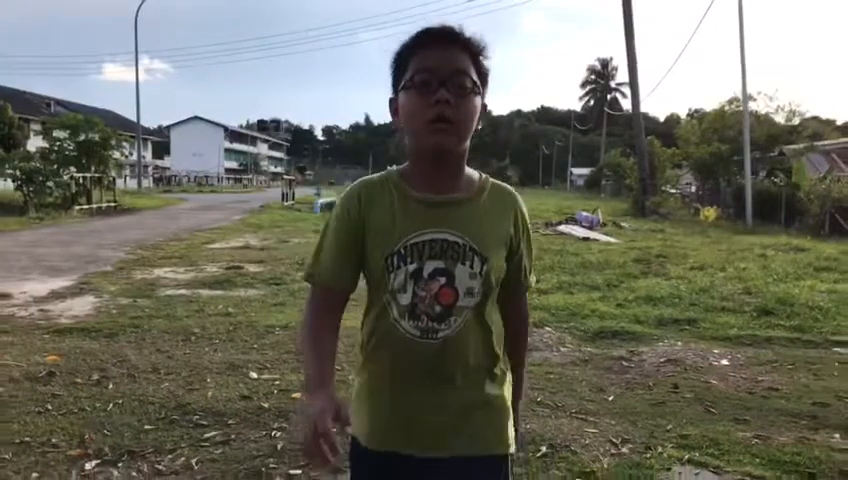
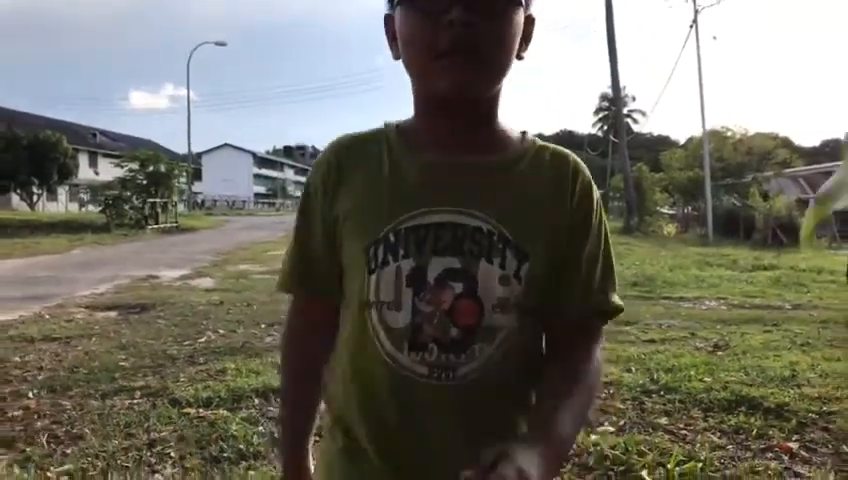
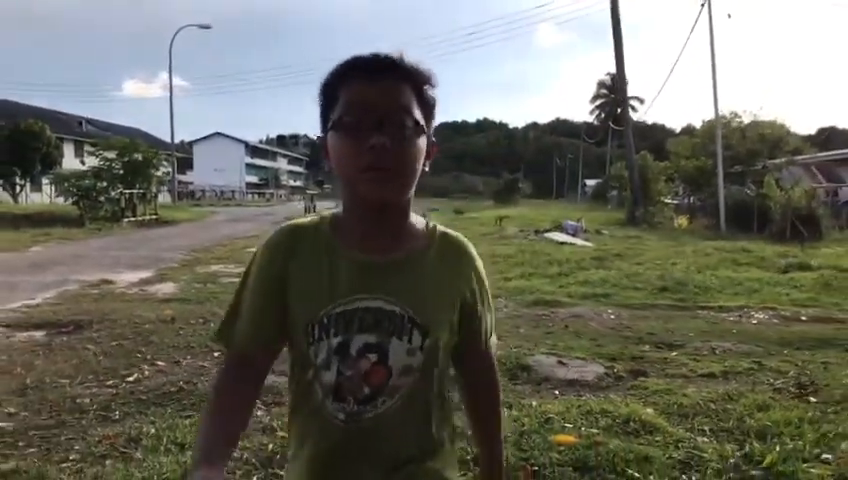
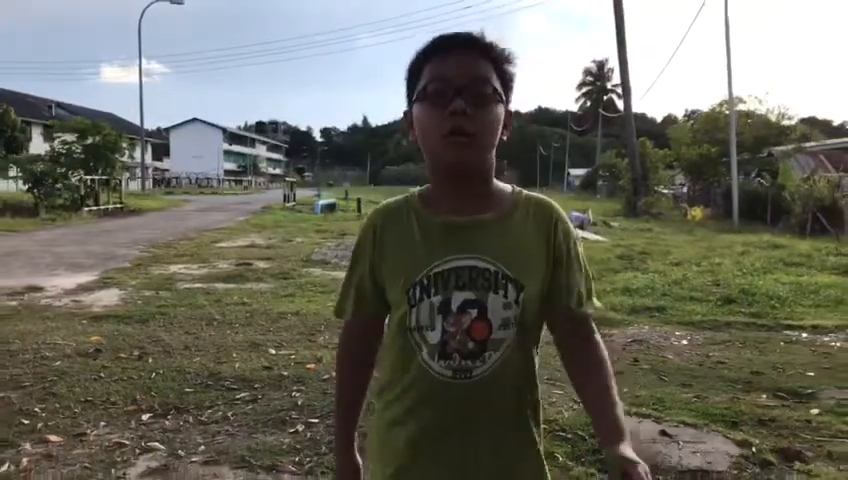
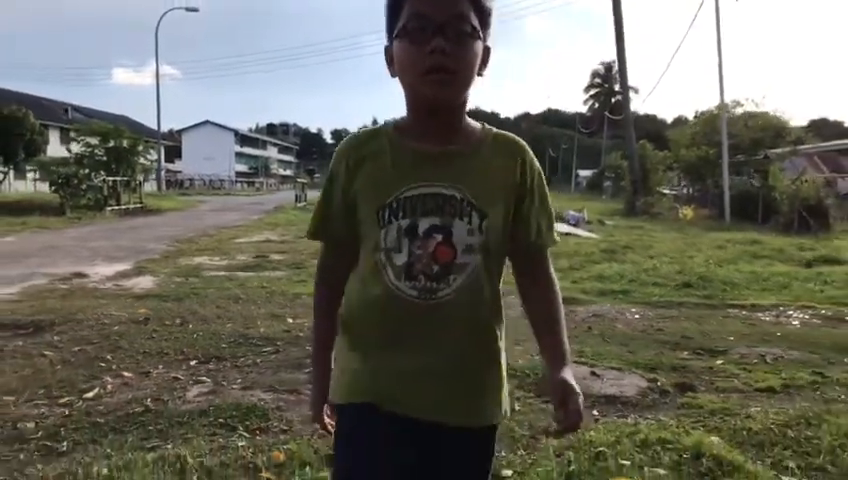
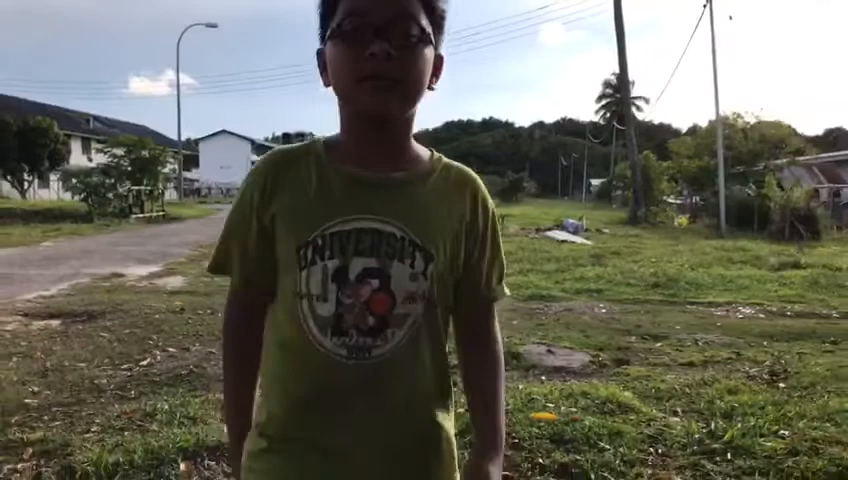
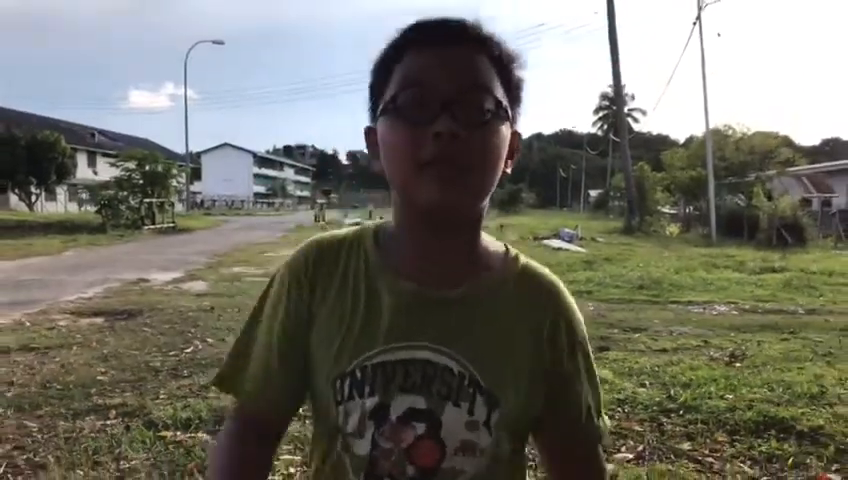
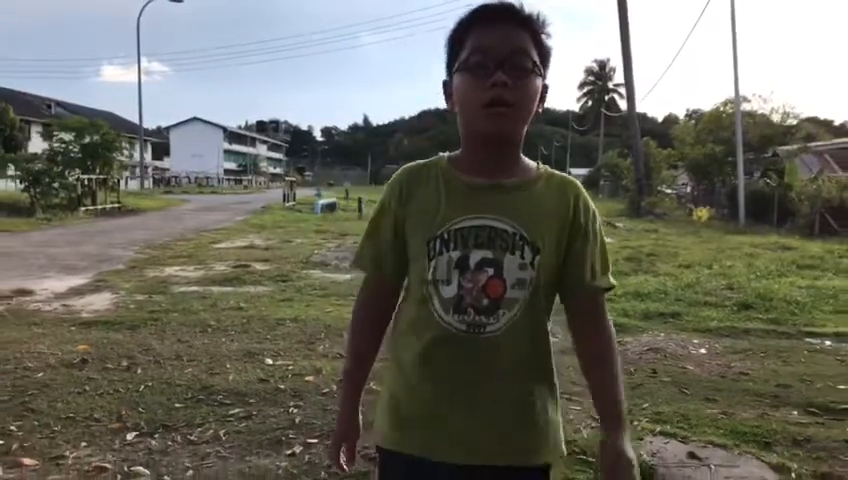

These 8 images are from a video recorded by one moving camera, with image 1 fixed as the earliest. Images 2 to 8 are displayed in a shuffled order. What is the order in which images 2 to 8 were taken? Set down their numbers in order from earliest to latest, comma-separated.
8, 4, 5, 3, 6, 7, 2
